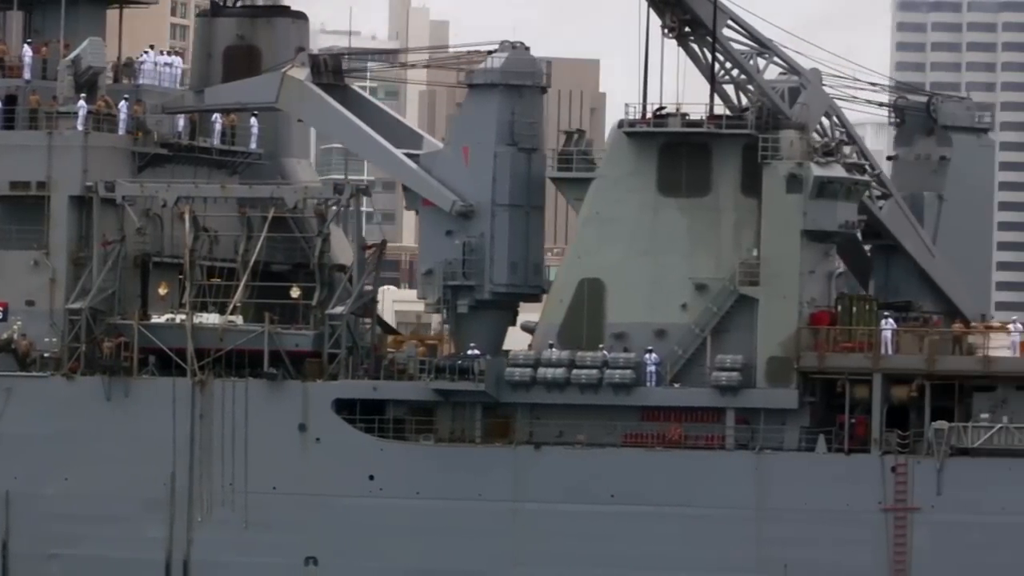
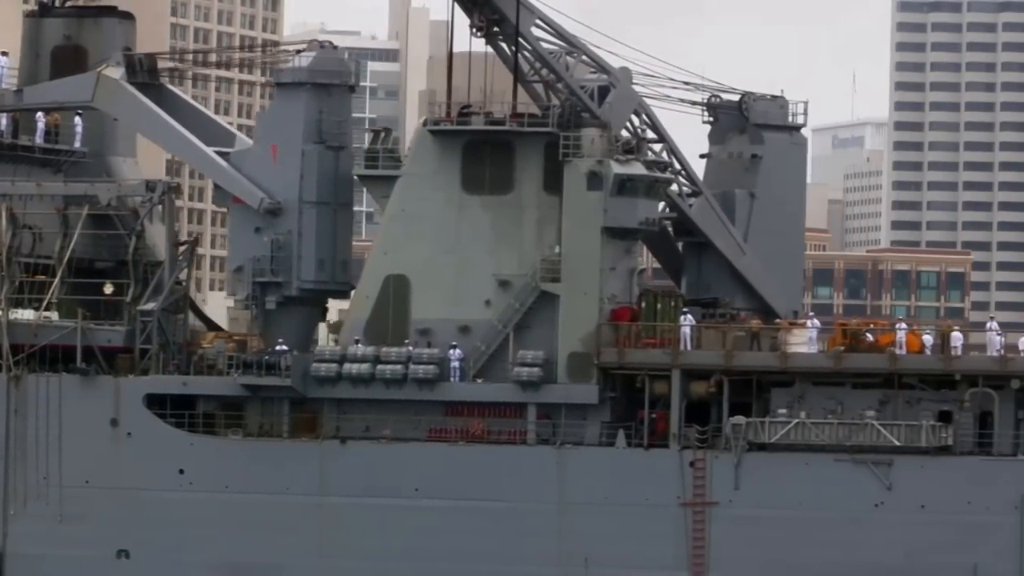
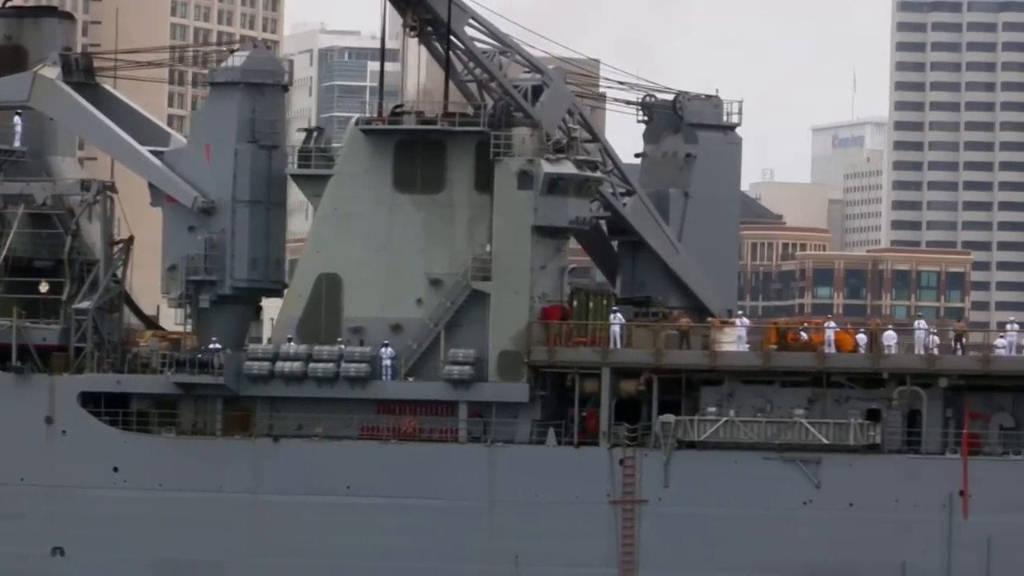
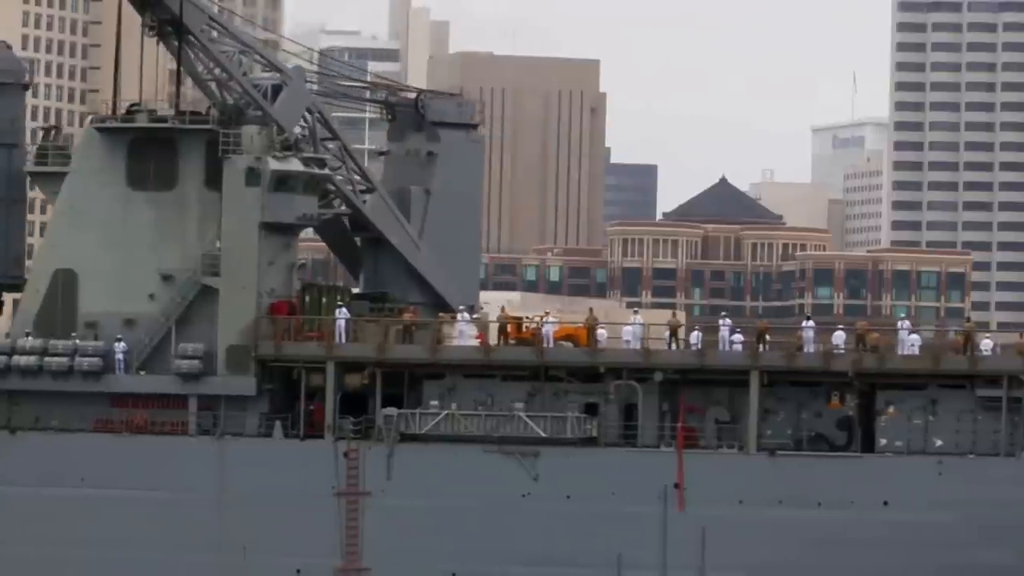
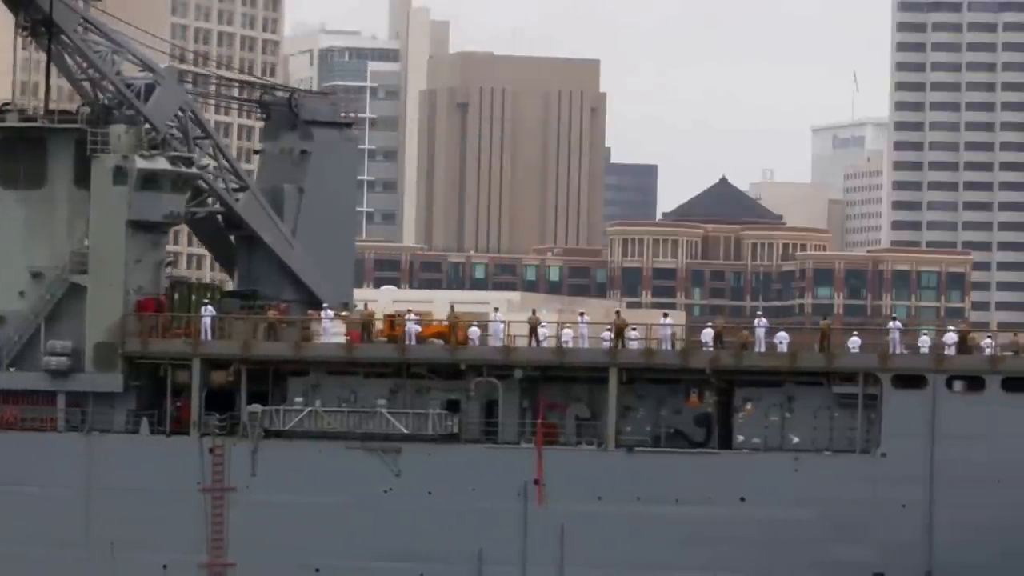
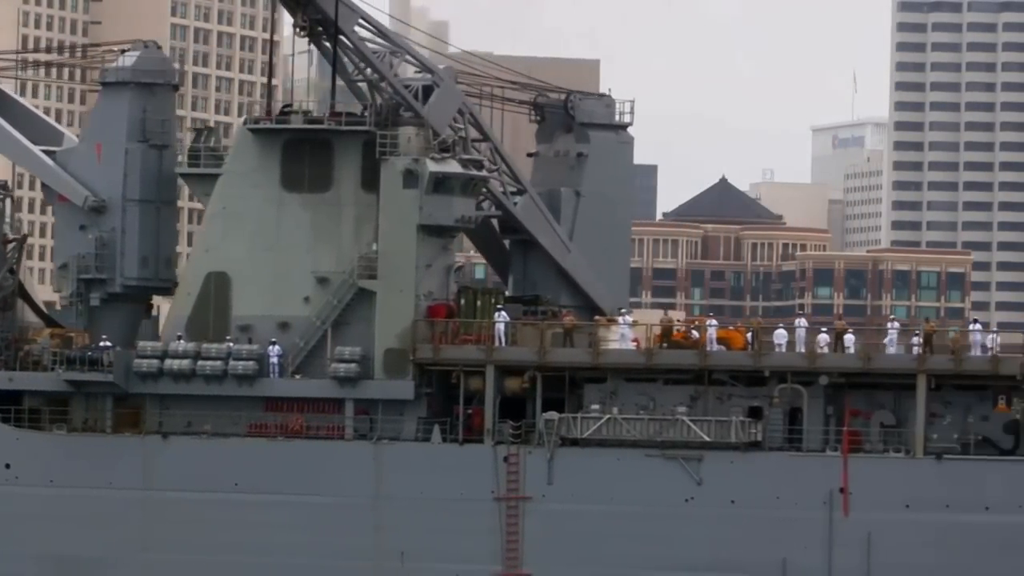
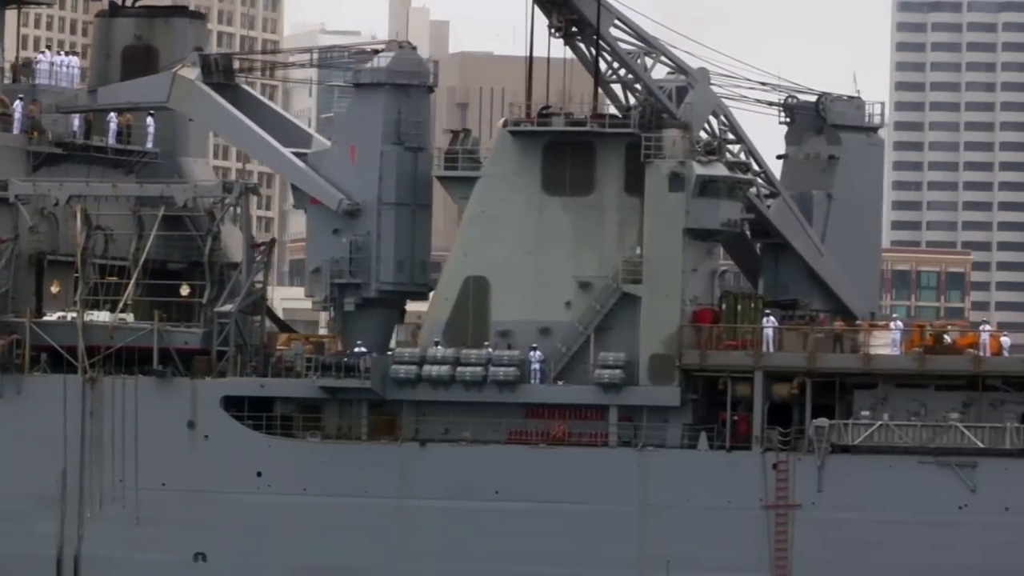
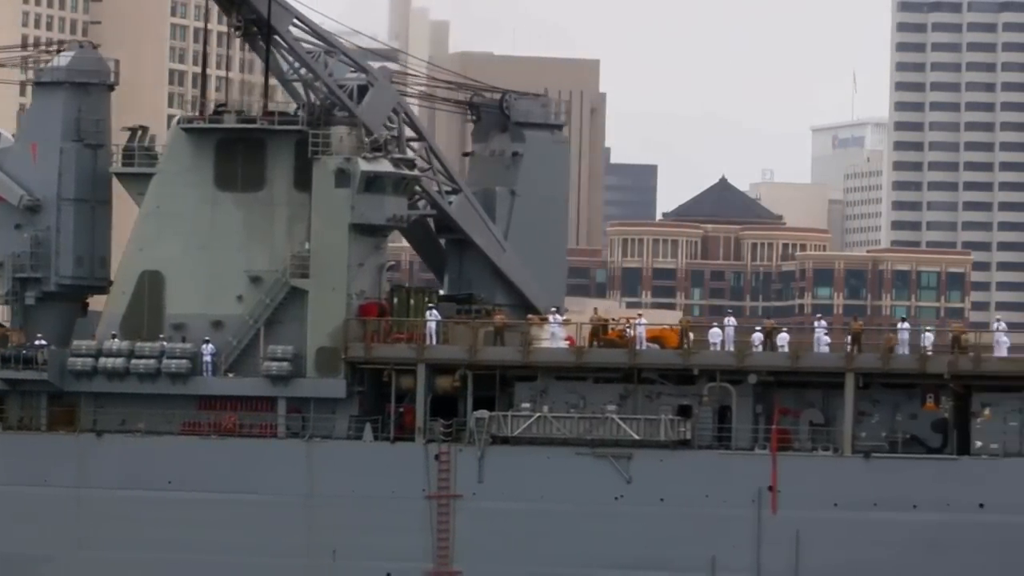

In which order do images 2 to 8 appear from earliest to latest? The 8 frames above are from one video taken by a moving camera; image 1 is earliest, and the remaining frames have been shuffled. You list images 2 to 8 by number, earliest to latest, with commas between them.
7, 2, 3, 6, 8, 4, 5
